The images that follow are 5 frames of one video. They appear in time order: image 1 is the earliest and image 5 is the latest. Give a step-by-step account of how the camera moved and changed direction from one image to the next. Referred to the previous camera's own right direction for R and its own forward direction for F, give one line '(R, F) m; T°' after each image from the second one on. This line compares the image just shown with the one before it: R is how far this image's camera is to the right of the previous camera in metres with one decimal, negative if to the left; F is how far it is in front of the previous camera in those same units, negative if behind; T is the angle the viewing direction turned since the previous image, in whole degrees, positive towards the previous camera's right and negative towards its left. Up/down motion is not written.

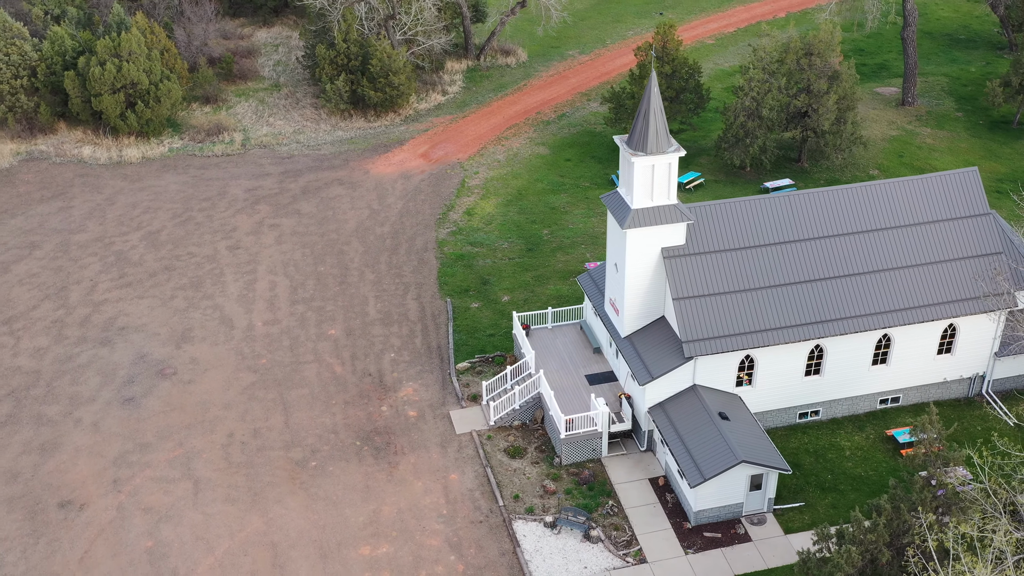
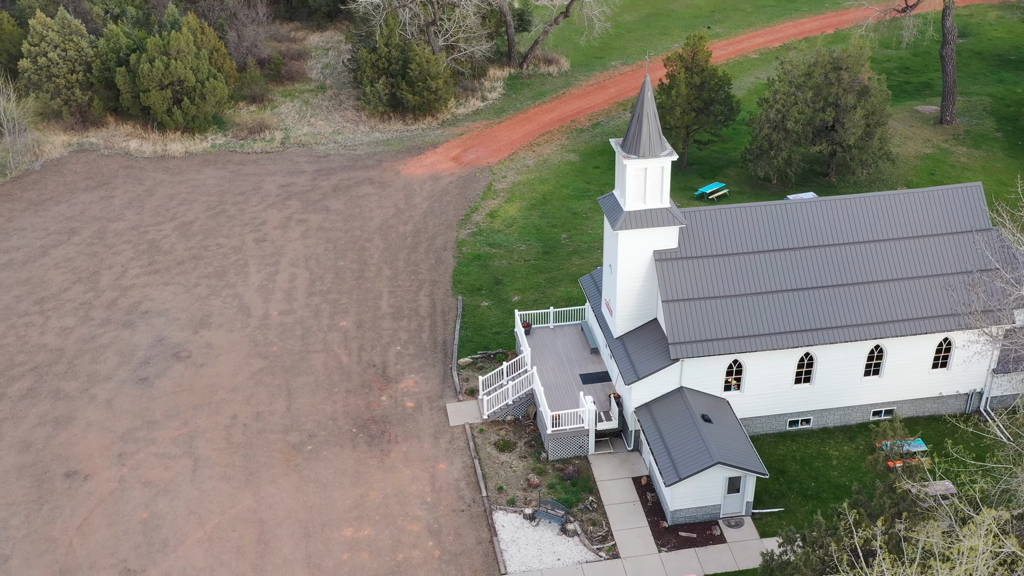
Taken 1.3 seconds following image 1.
(+2.4, -0.6) m; -4°
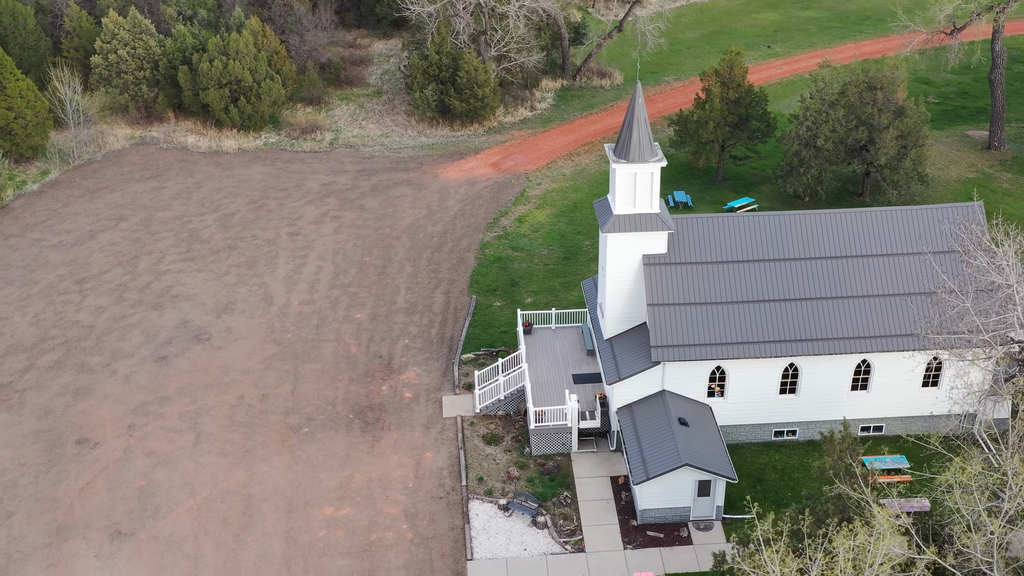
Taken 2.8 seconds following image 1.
(+3.2, -0.8) m; -5°
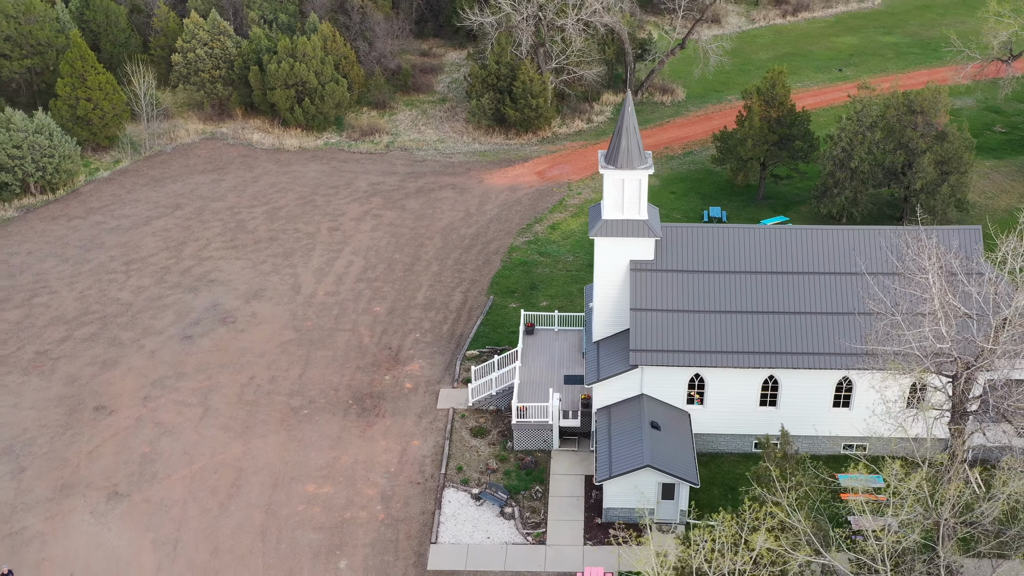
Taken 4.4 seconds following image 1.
(+3.9, -0.8) m; -6°
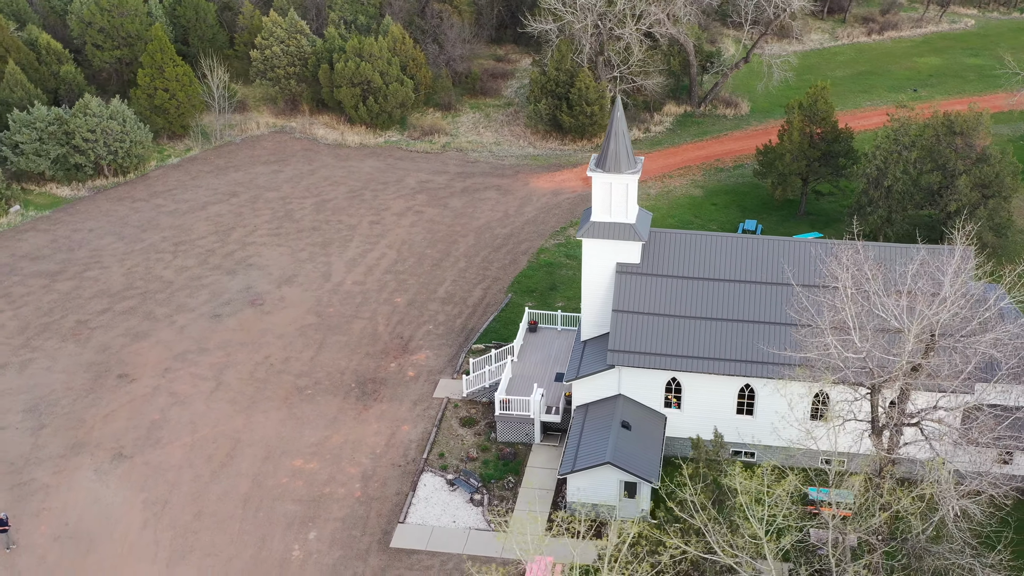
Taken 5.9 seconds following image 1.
(+4.1, -0.8) m; -6°
